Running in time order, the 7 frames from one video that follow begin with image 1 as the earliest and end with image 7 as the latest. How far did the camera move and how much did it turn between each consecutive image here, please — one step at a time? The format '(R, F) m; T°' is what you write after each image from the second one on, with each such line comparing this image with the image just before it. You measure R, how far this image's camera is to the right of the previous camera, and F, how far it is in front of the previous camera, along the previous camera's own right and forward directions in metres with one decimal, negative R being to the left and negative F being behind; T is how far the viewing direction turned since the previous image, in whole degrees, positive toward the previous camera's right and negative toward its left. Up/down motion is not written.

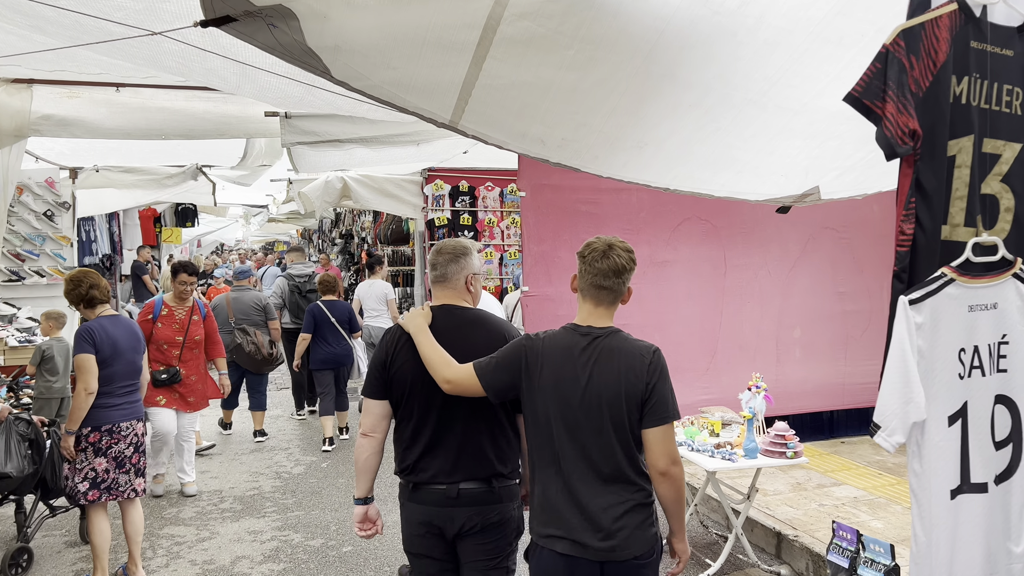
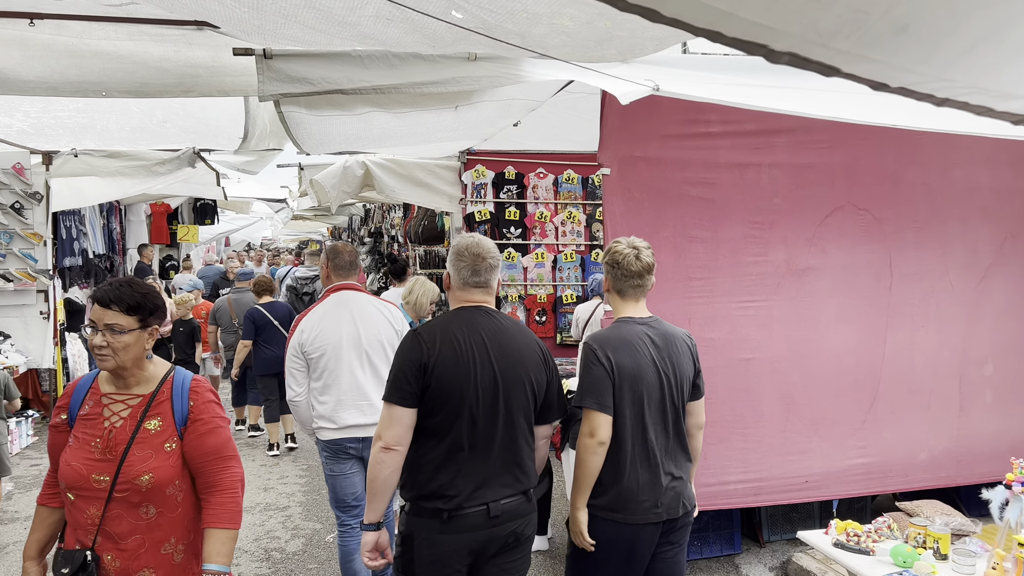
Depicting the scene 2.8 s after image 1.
(-0.2, +1.6) m; -2°
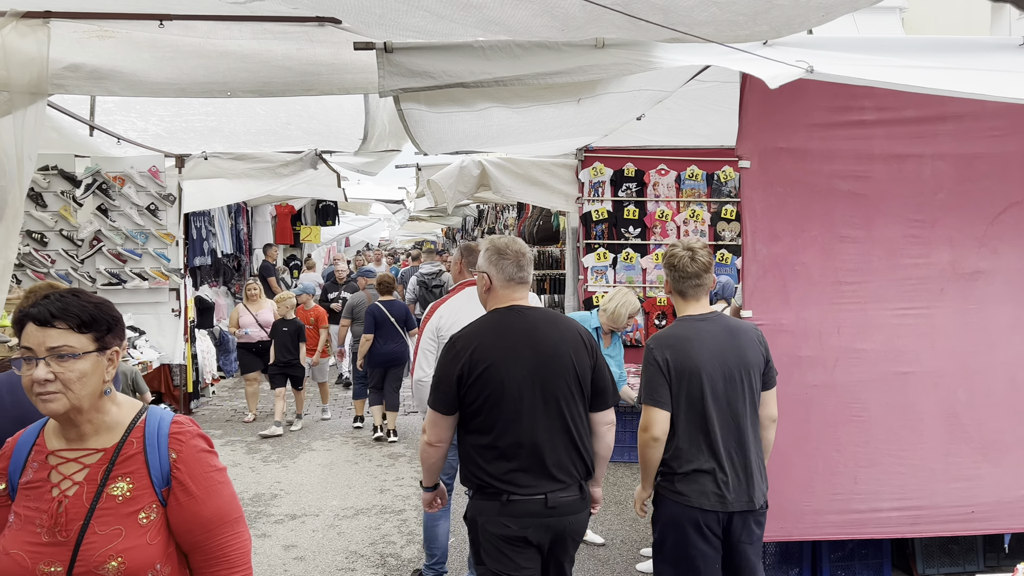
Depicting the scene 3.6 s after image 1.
(-0.1, +0.2) m; -8°
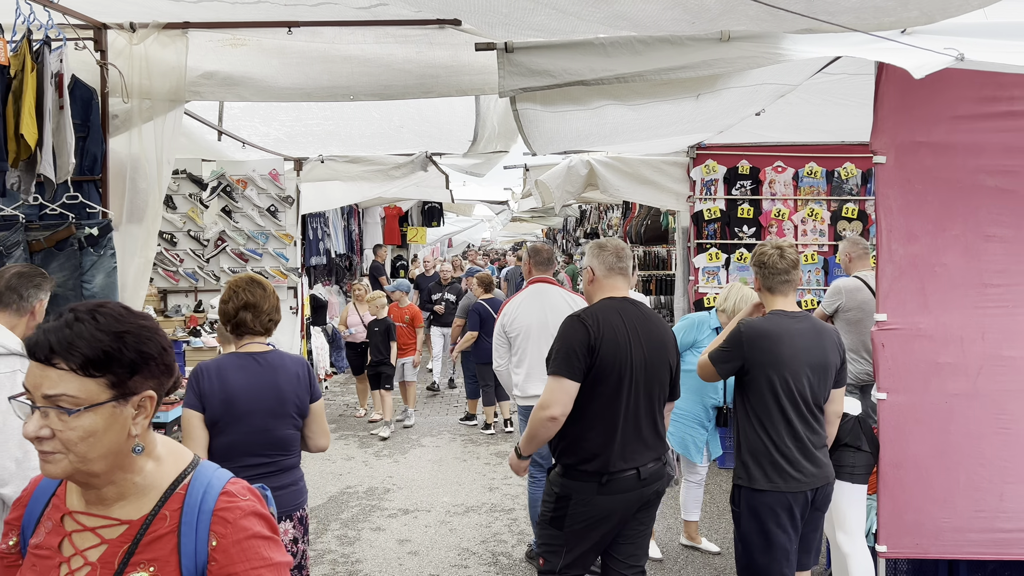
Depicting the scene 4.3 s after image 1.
(-0.1, 0.0) m; -7°
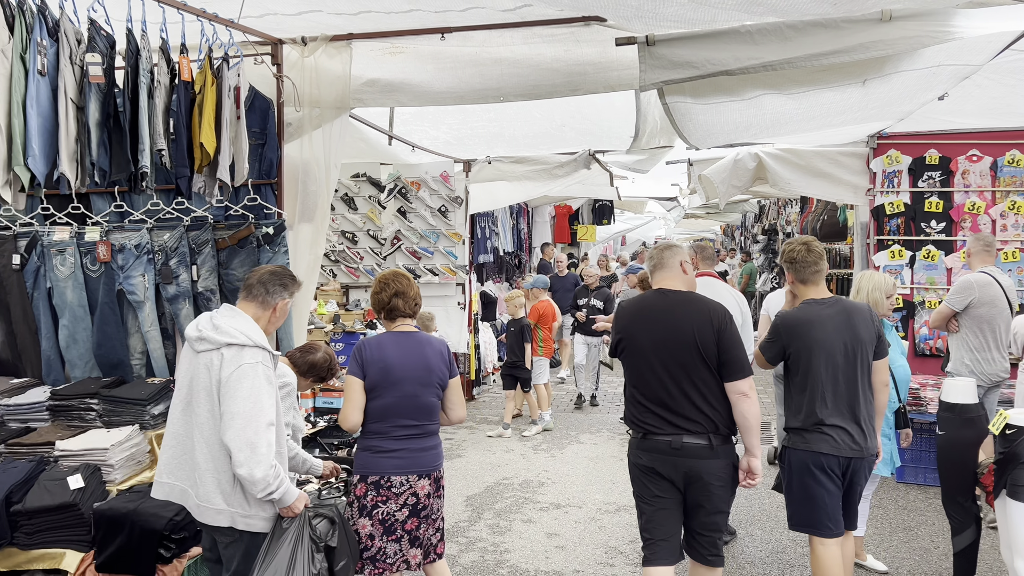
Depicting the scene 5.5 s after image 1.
(+0.2, 0.0) m; -12°
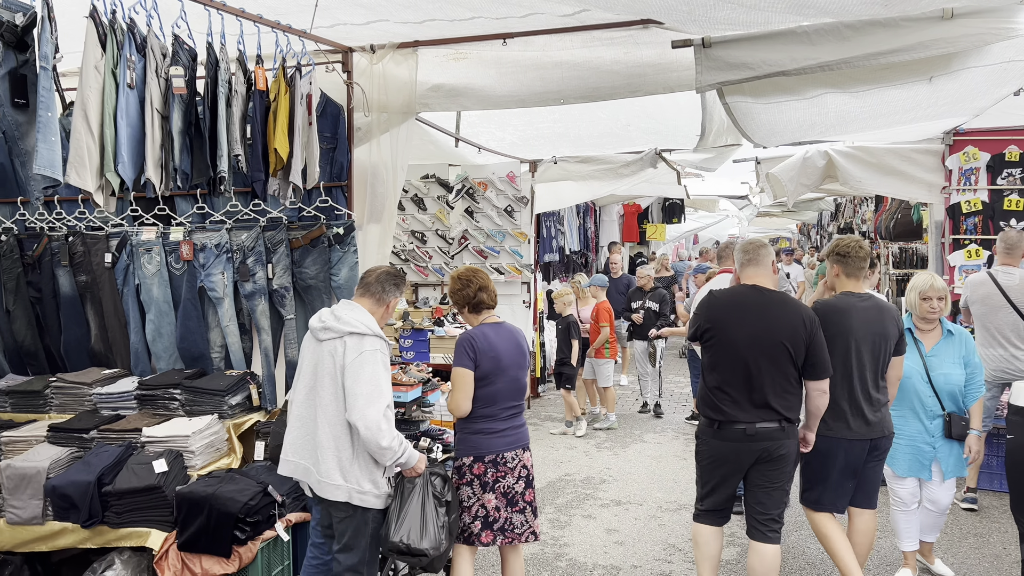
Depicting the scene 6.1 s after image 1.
(+0.1, -0.1) m; -5°
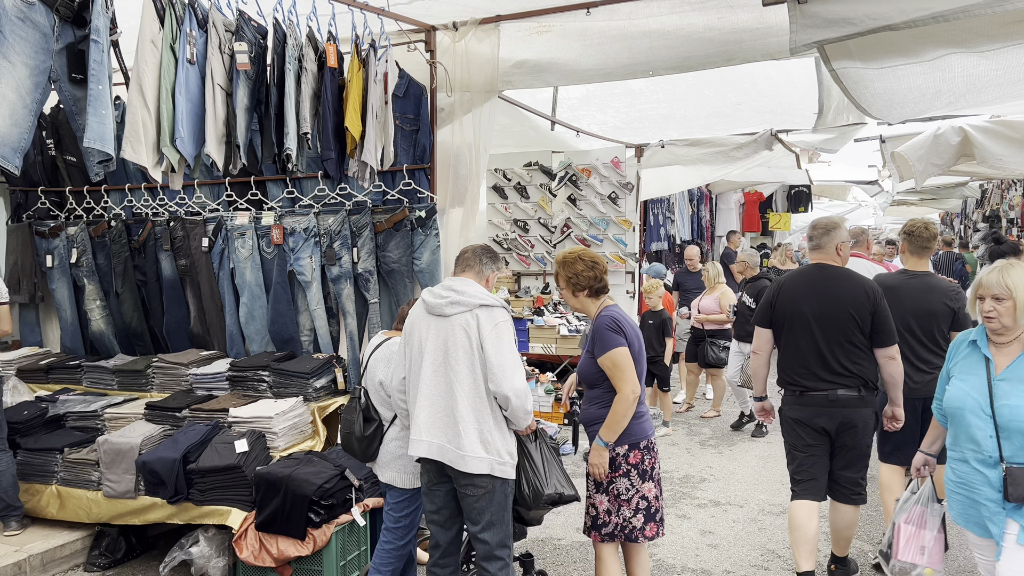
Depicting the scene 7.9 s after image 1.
(+0.2, +0.2) m; -9°
